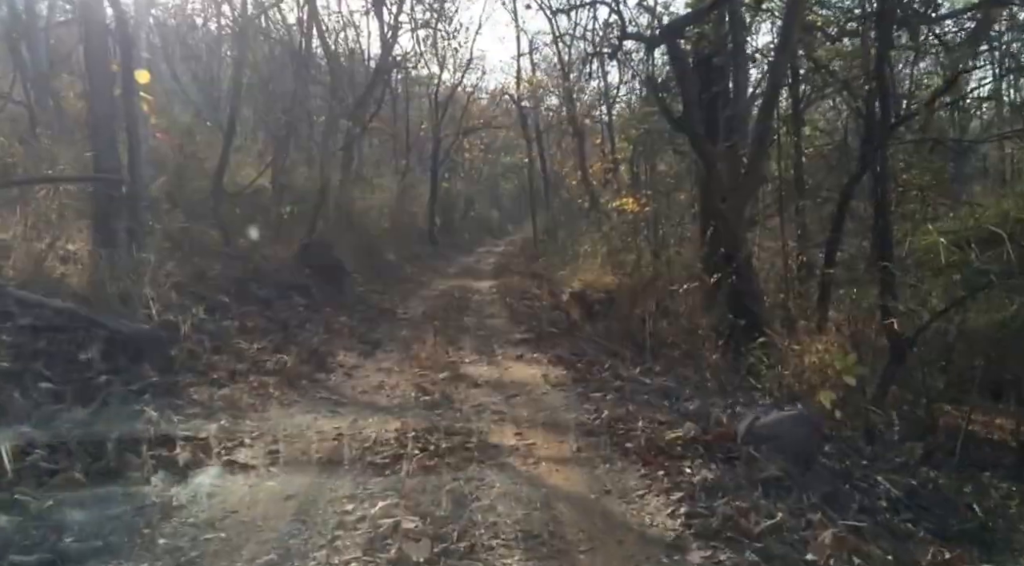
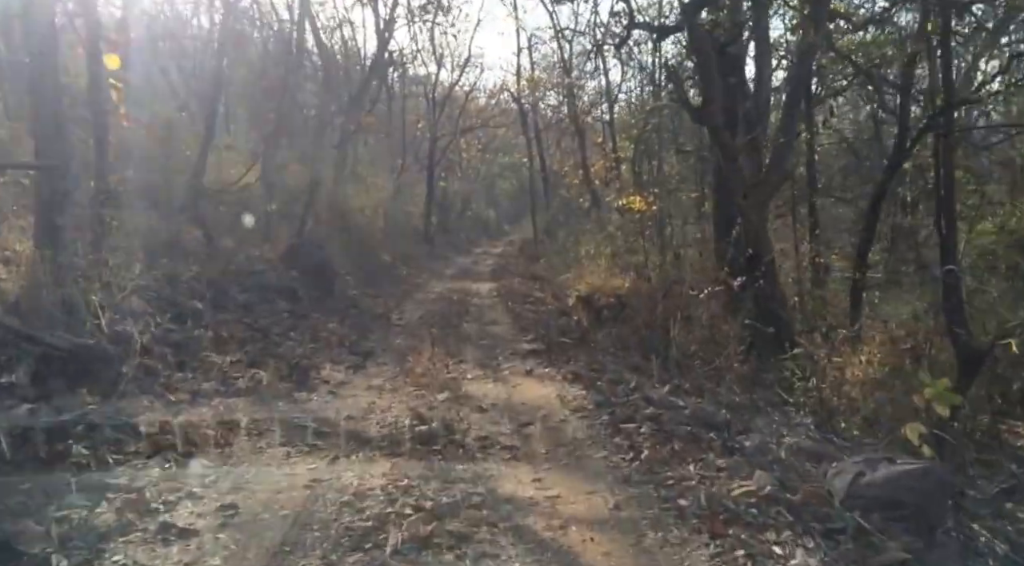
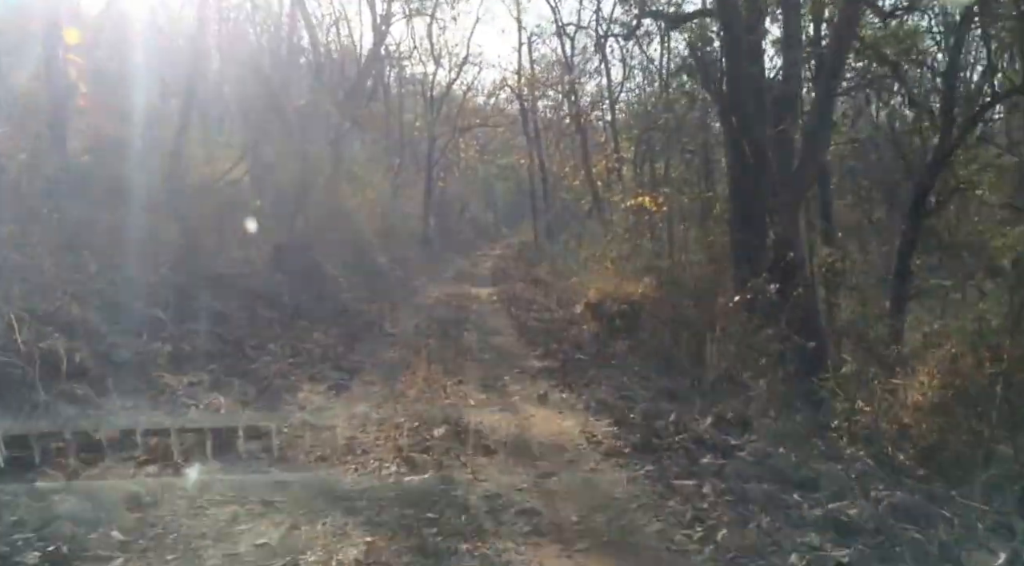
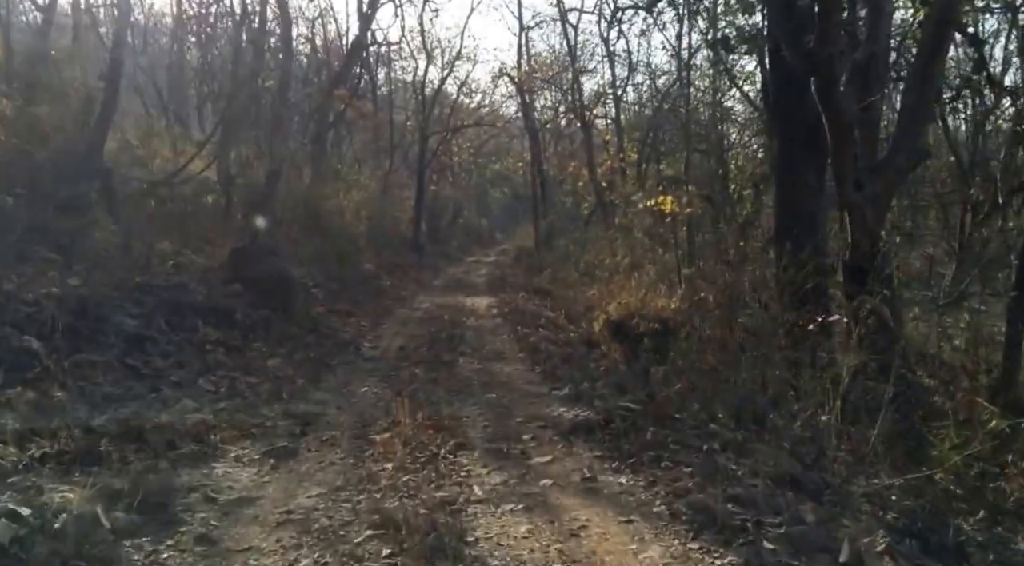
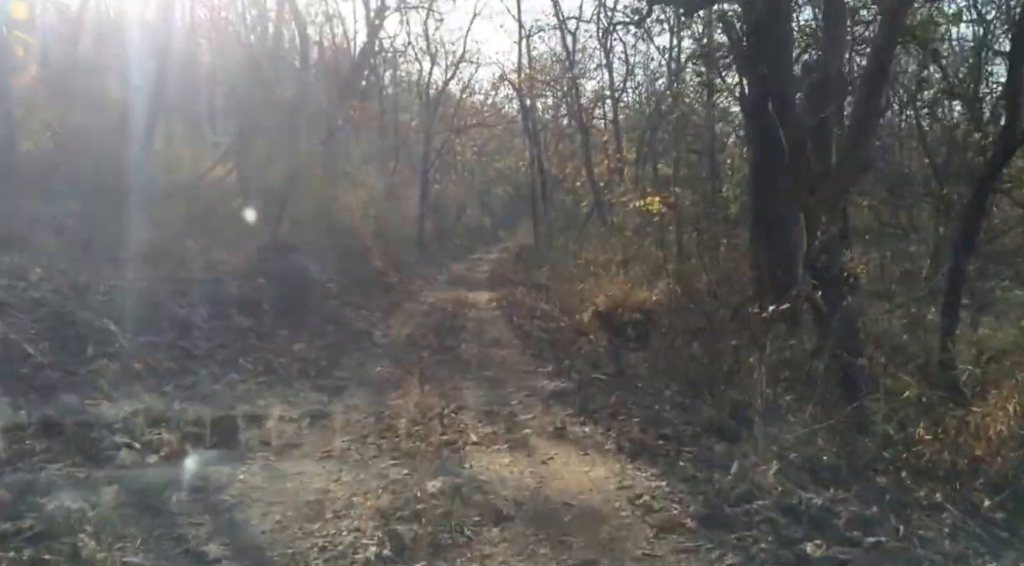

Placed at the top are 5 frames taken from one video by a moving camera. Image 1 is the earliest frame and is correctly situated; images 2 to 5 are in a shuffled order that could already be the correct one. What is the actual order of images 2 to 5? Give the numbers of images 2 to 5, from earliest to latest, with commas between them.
2, 3, 5, 4
